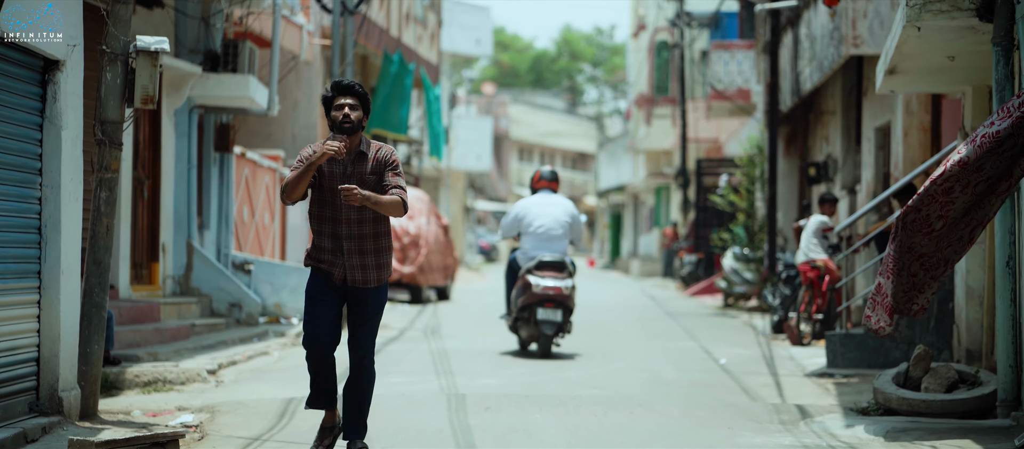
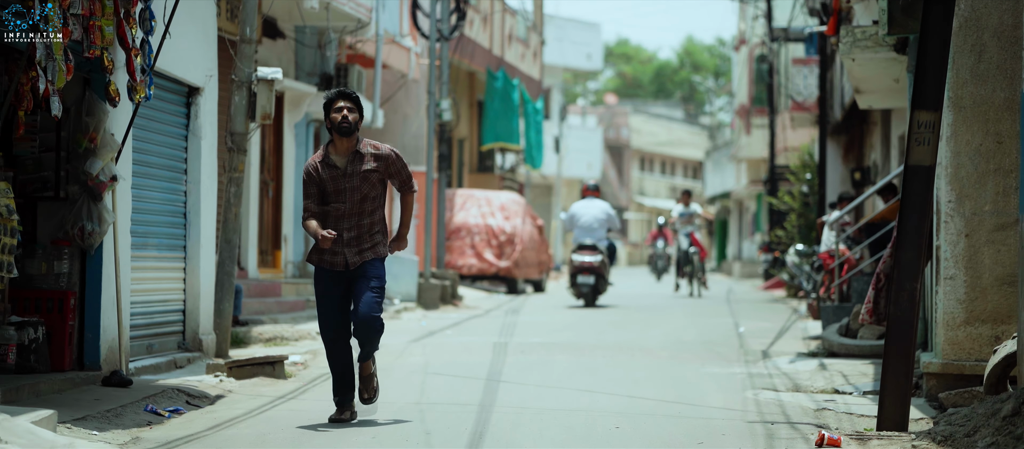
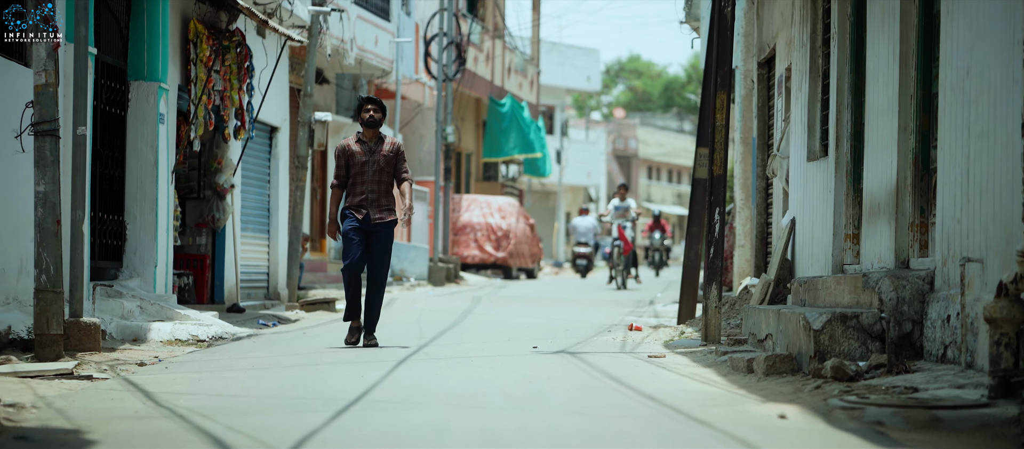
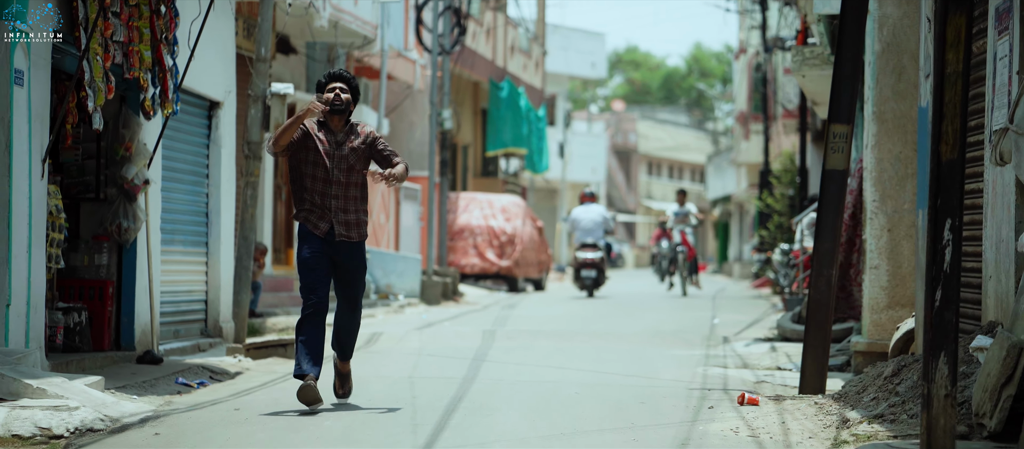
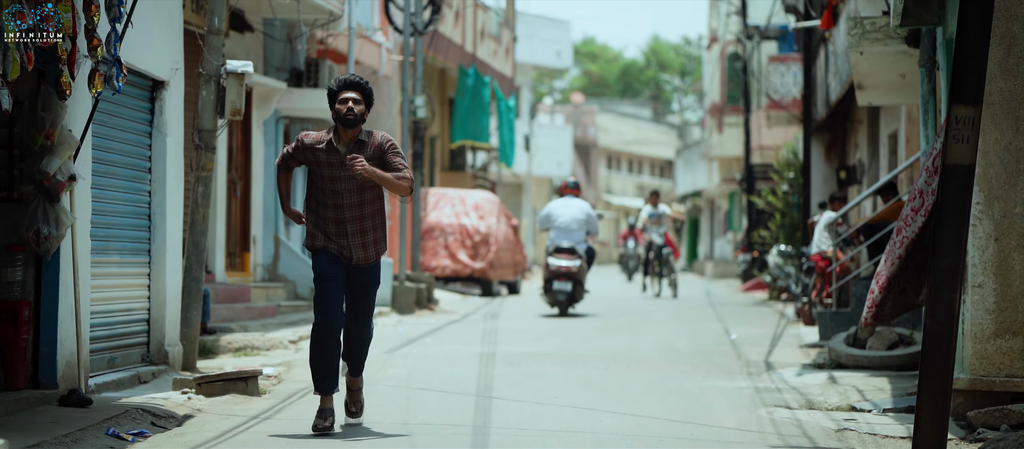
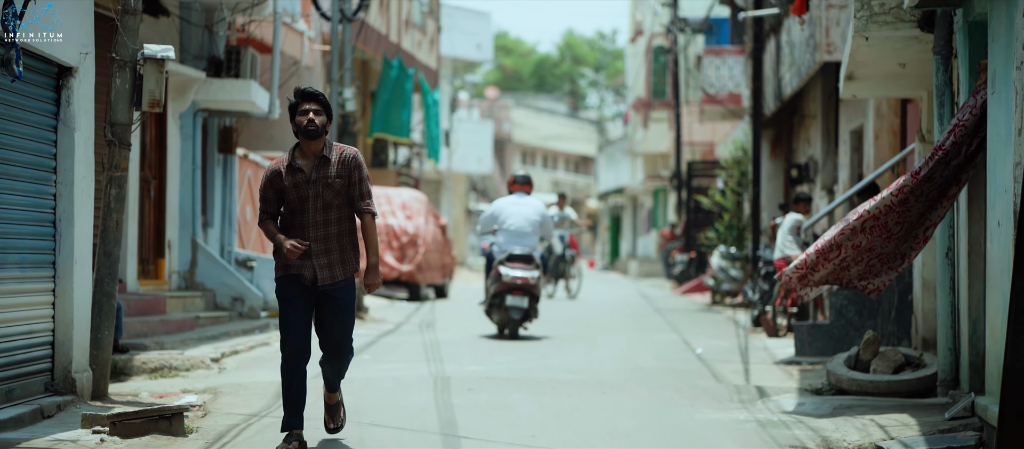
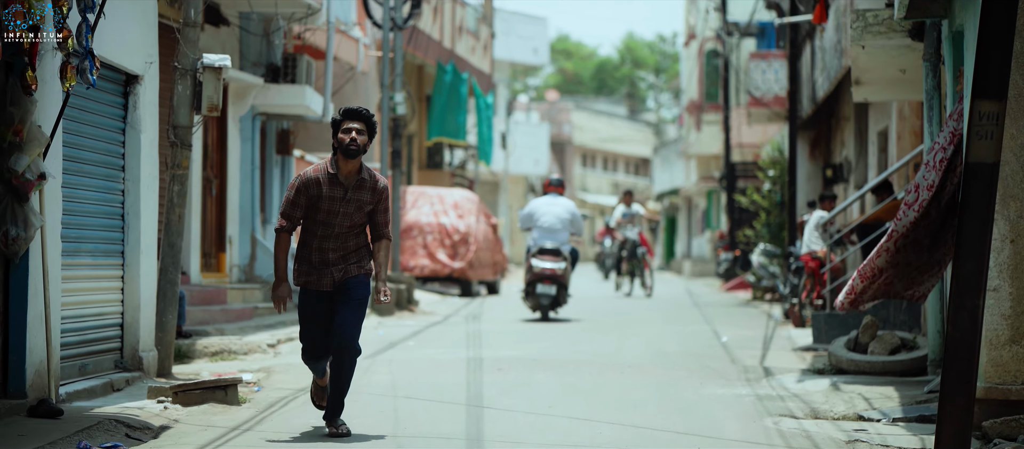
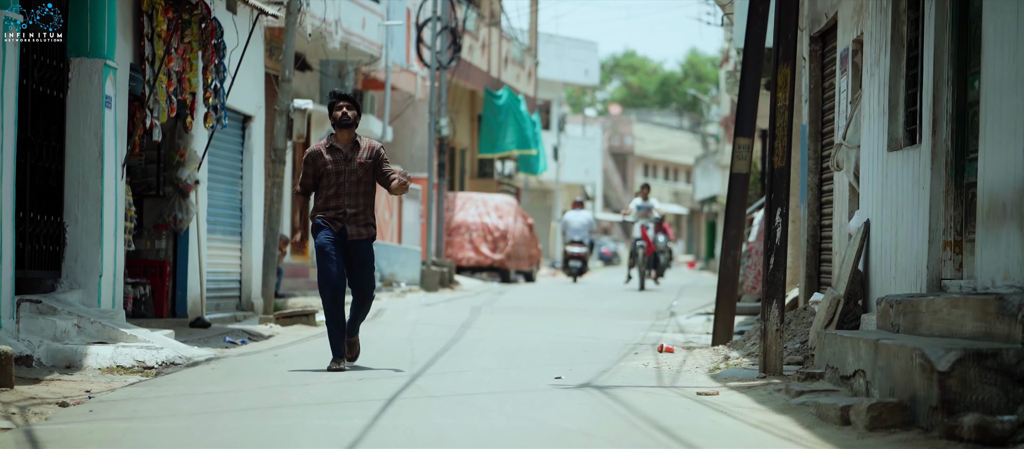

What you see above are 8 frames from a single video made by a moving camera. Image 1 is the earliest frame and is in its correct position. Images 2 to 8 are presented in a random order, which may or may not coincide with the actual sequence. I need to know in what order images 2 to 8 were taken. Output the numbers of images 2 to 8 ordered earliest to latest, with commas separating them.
6, 7, 5, 2, 4, 8, 3
